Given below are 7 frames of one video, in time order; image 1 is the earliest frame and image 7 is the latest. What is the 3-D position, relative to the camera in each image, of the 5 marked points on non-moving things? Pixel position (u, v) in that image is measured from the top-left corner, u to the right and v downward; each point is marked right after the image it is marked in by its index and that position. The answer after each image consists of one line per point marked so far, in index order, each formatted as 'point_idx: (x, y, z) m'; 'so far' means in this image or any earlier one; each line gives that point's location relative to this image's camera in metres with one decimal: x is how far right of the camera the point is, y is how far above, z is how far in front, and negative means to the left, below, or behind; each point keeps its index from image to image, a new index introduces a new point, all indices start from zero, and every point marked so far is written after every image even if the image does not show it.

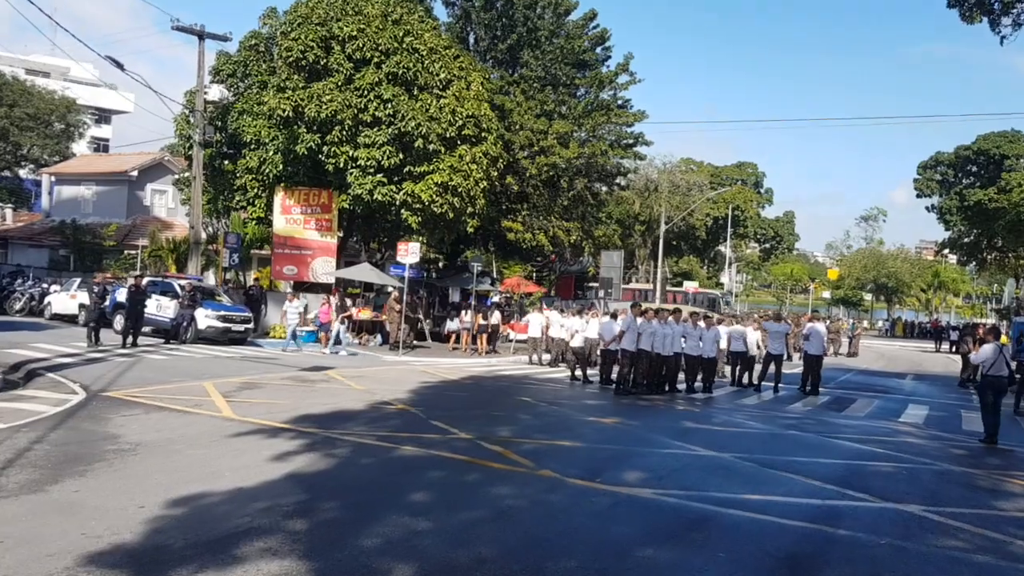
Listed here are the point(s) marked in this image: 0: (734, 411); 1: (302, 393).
0: (+3.7, -2.1, +16.8) m
1: (-3.3, -1.7, +15.6) m
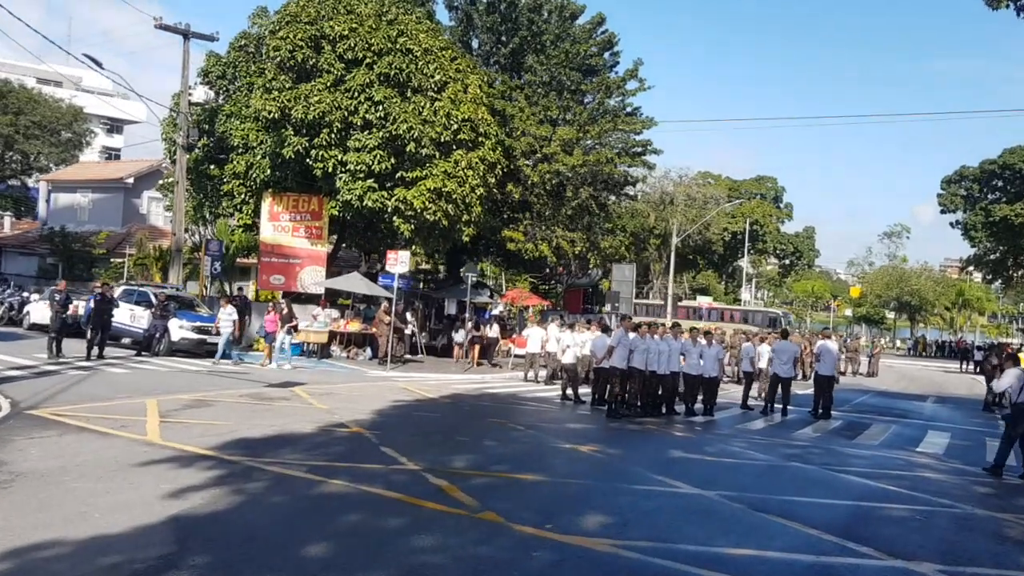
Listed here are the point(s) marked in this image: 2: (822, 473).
0: (+3.4, -2.3, +15.2) m
1: (-3.7, -1.8, +14.2) m
2: (+3.7, -2.2, +11.7) m
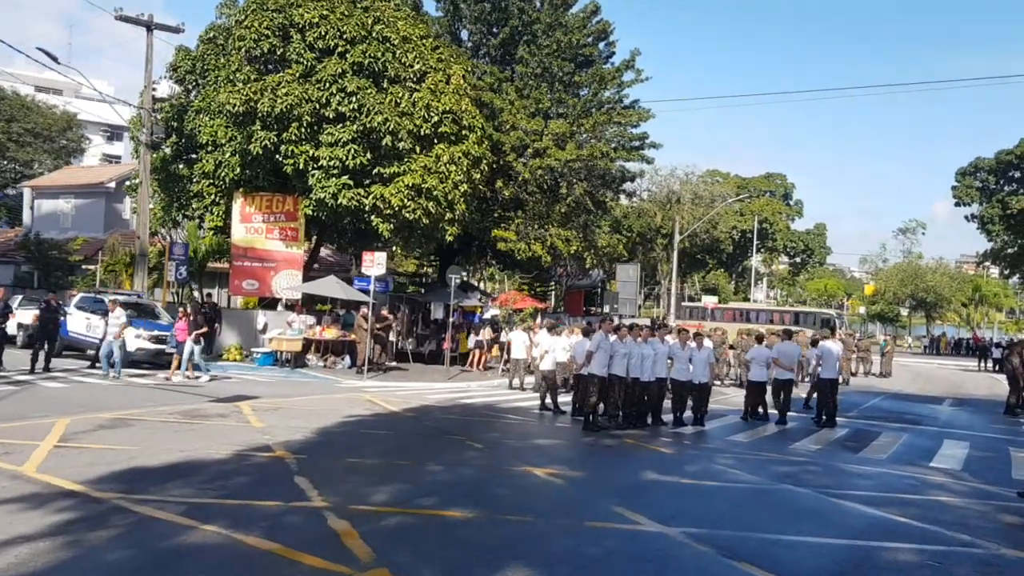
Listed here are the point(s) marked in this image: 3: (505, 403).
0: (+2.8, -2.2, +13.5) m
1: (-4.3, -1.8, +12.5) m
2: (+3.1, -2.1, +9.9) m
3: (-0.1, -2.3, +19.3) m
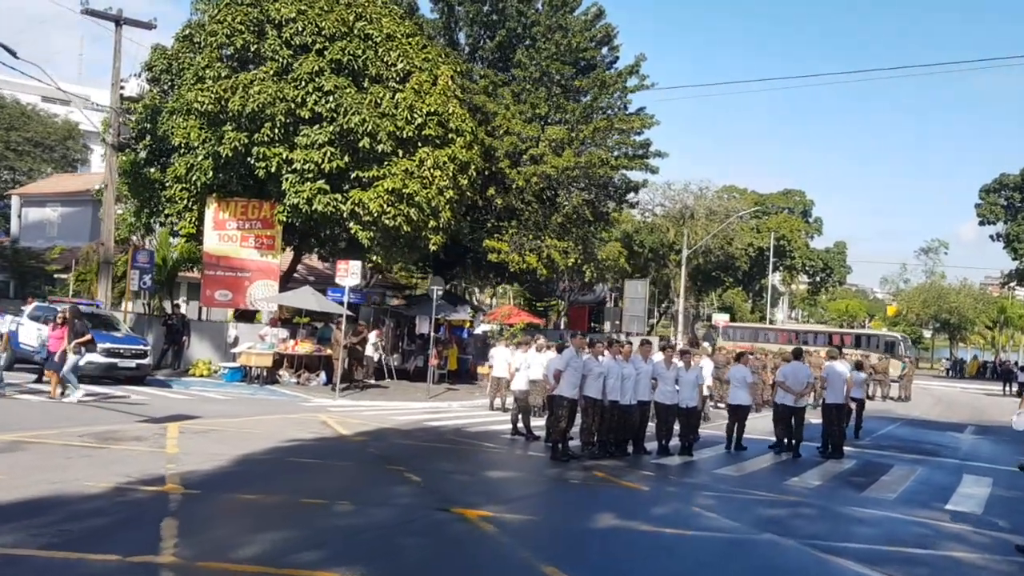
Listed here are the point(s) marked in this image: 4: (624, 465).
0: (+2.3, -2.4, +11.7) m
1: (-4.9, -1.9, +10.9) m
2: (+2.4, -2.2, +8.1) m
3: (-0.6, -2.5, +17.6) m
4: (+1.5, -2.4, +13.4) m
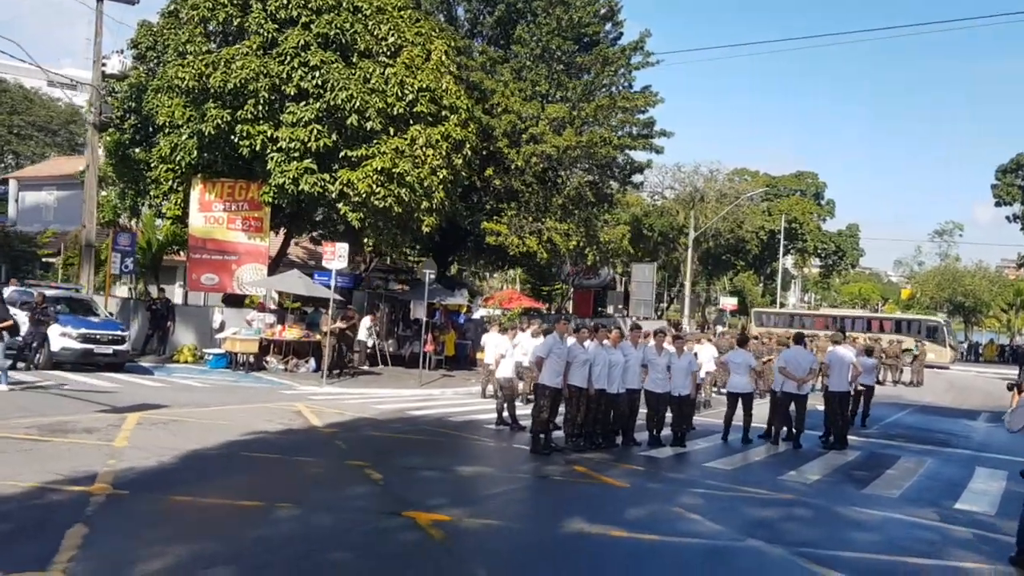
0: (+2.0, -2.2, +10.8) m
1: (-5.2, -1.7, +10.1) m
2: (+2.1, -2.0, +7.2) m
3: (-0.8, -2.2, +16.7) m
4: (+1.2, -2.2, +12.5) m
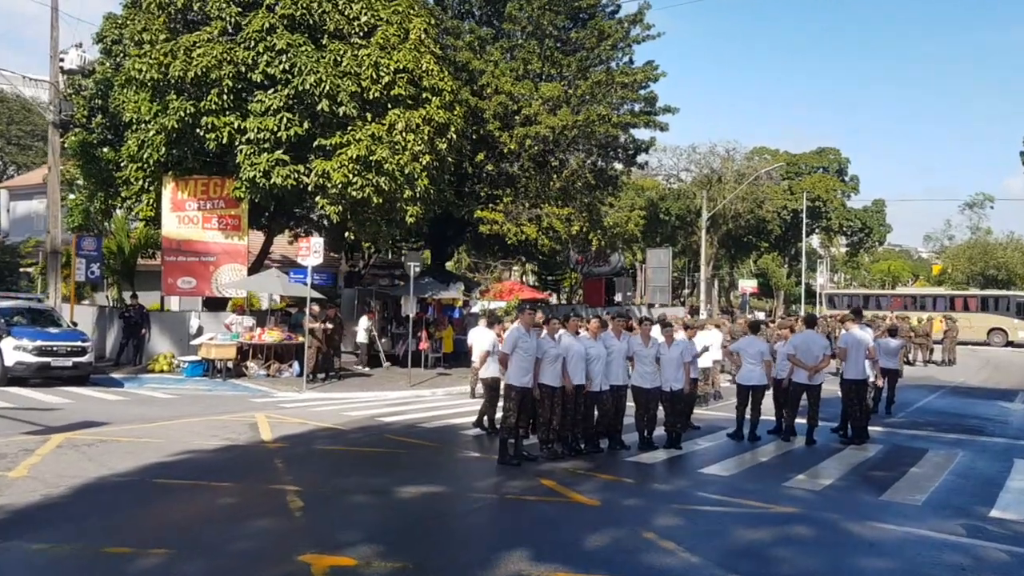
0: (+1.5, -2.0, +9.2) m
1: (-5.7, -1.8, +8.7) m
2: (+1.5, -1.8, +5.6) m
3: (-1.1, -2.0, +15.2) m
4: (+0.9, -2.0, +10.9) m
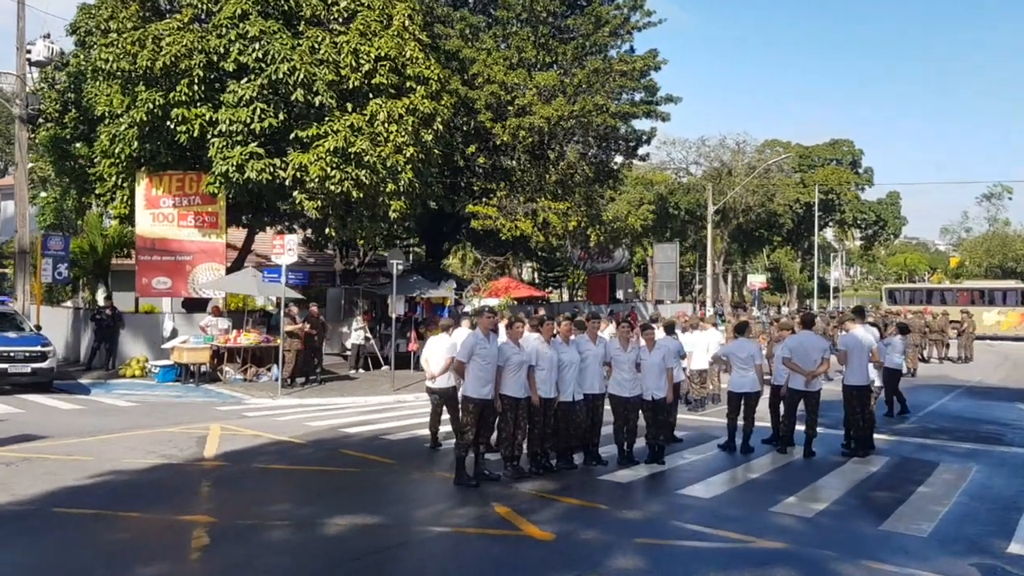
0: (+1.1, -2.0, +8.1) m
1: (-6.1, -1.9, +7.7) m
2: (+1.0, -1.9, +4.5) m
3: (-1.4, -2.0, +14.1) m
4: (+0.5, -2.0, +9.8) m
